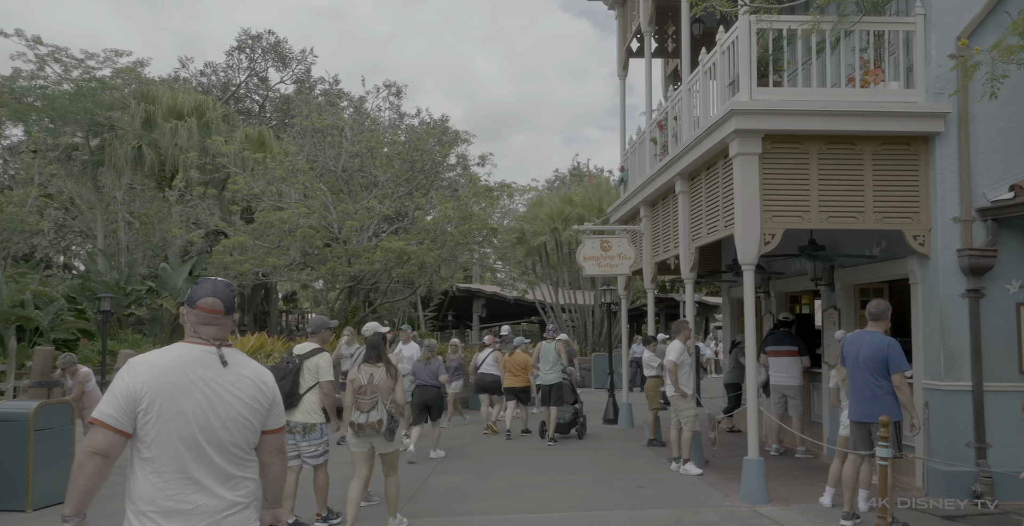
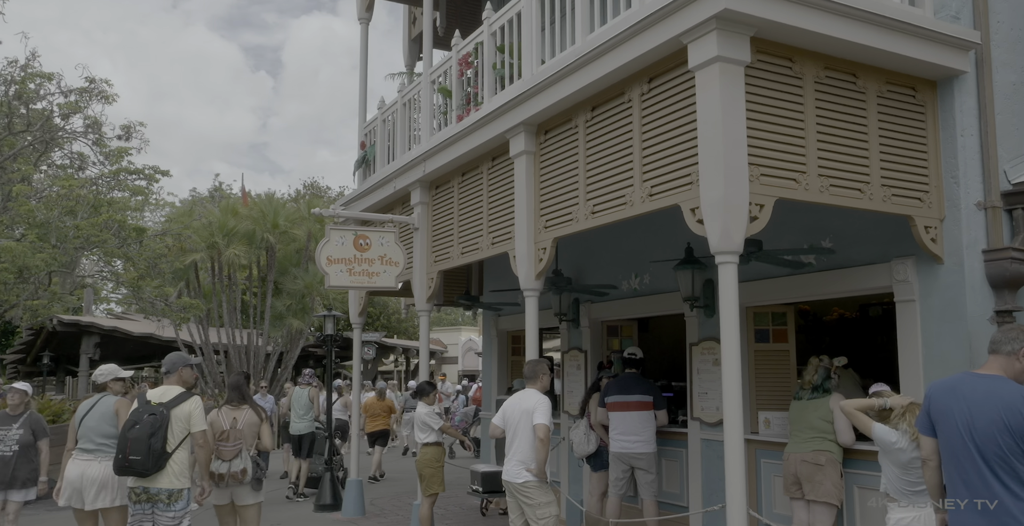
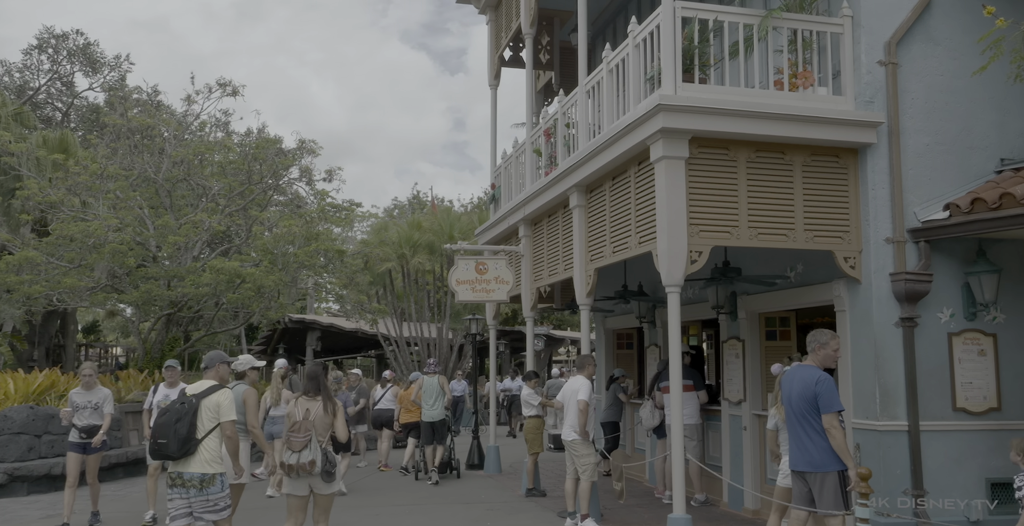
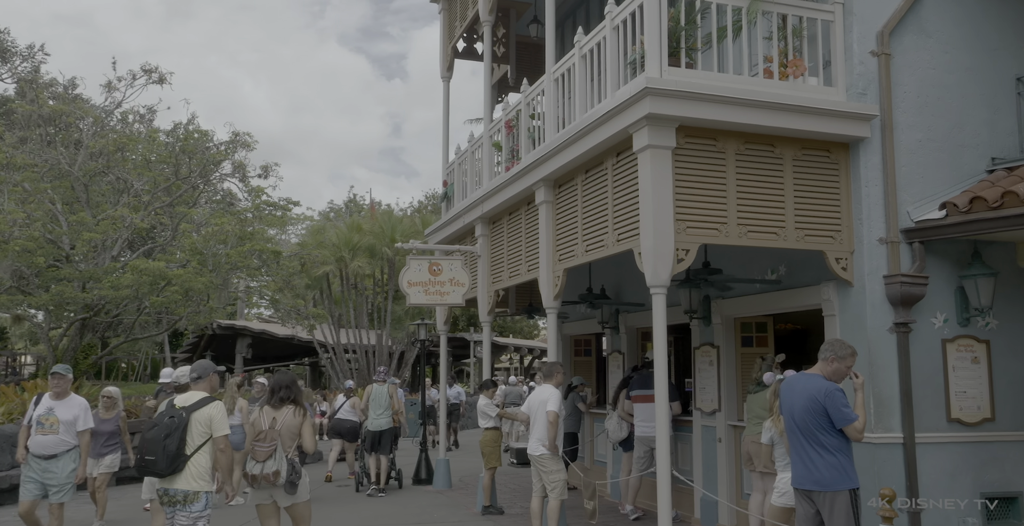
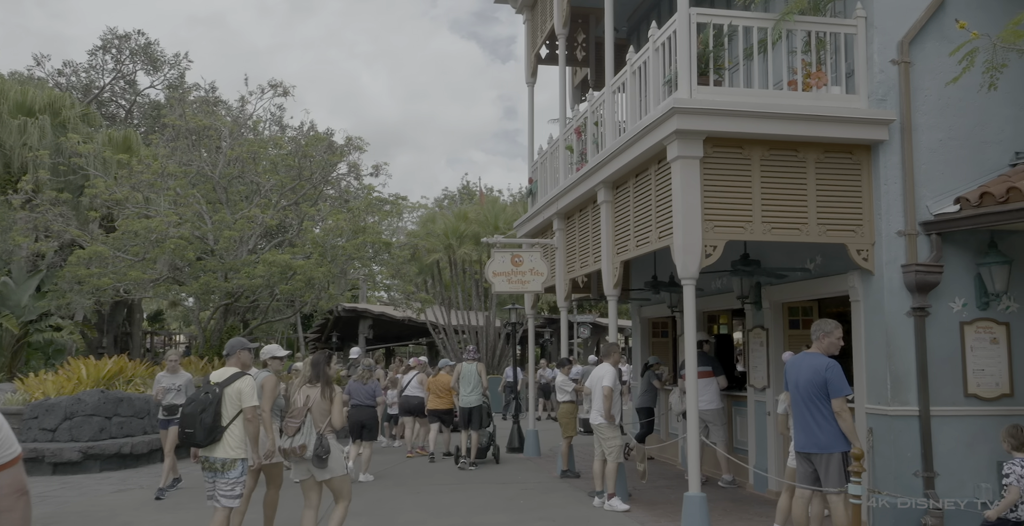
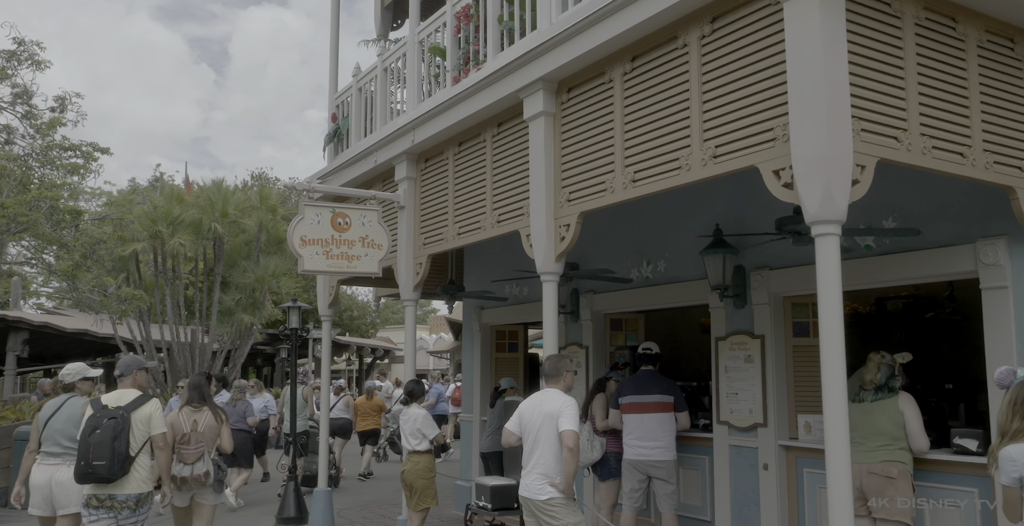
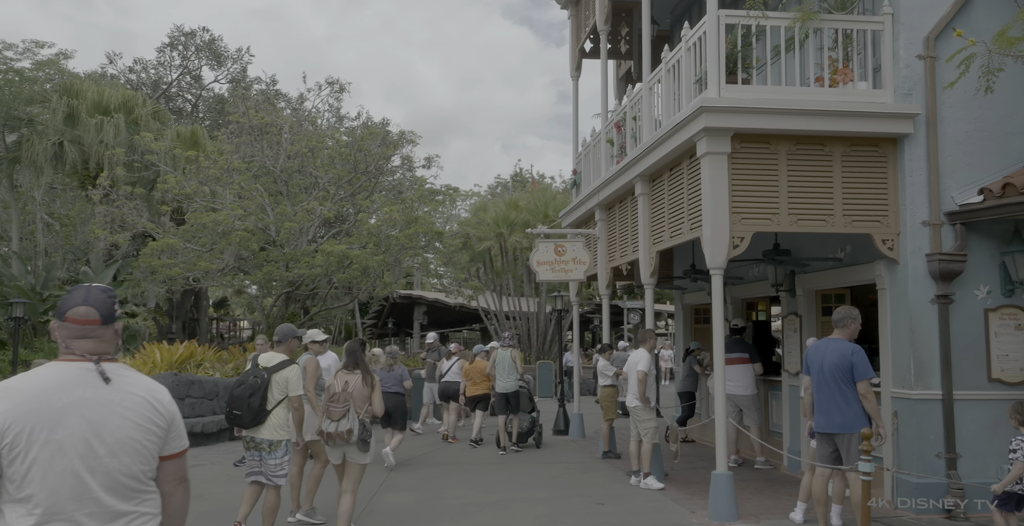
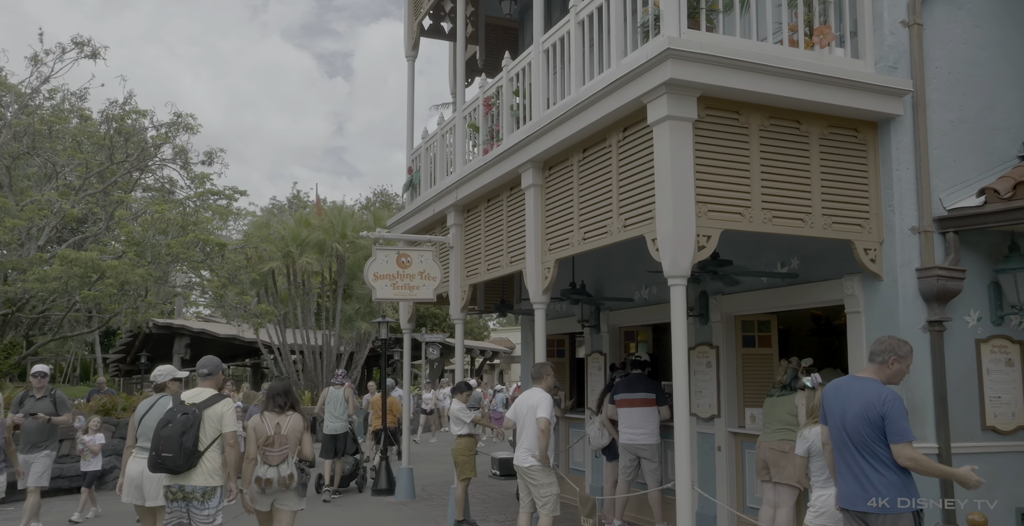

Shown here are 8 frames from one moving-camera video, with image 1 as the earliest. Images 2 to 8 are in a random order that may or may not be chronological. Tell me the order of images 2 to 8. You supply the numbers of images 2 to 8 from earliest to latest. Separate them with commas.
7, 5, 3, 4, 8, 2, 6
